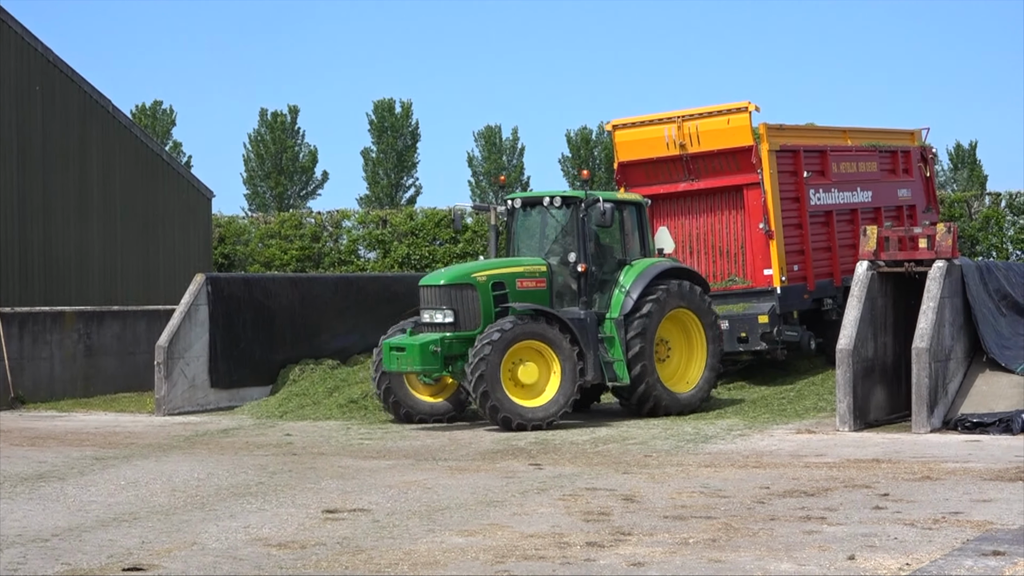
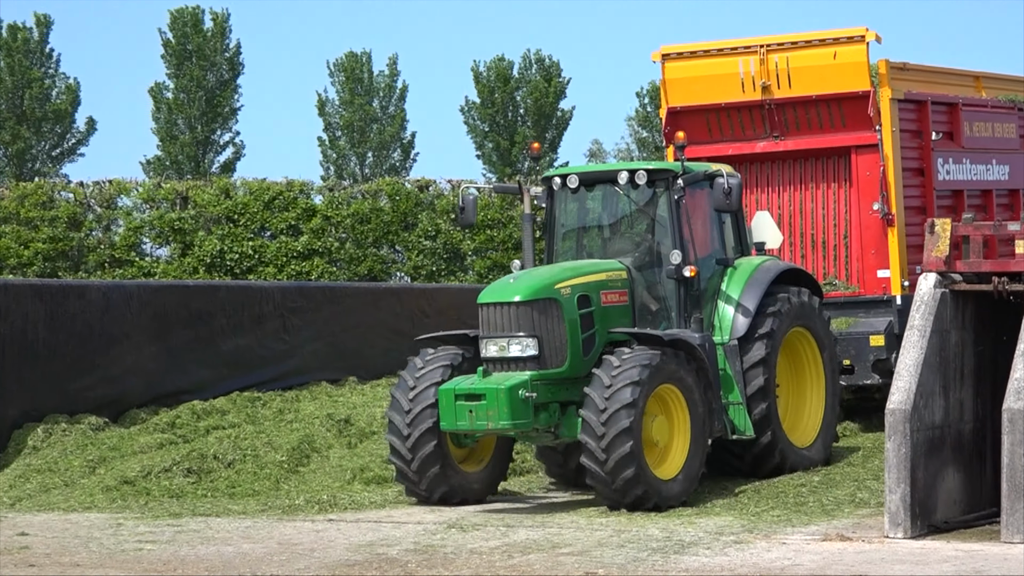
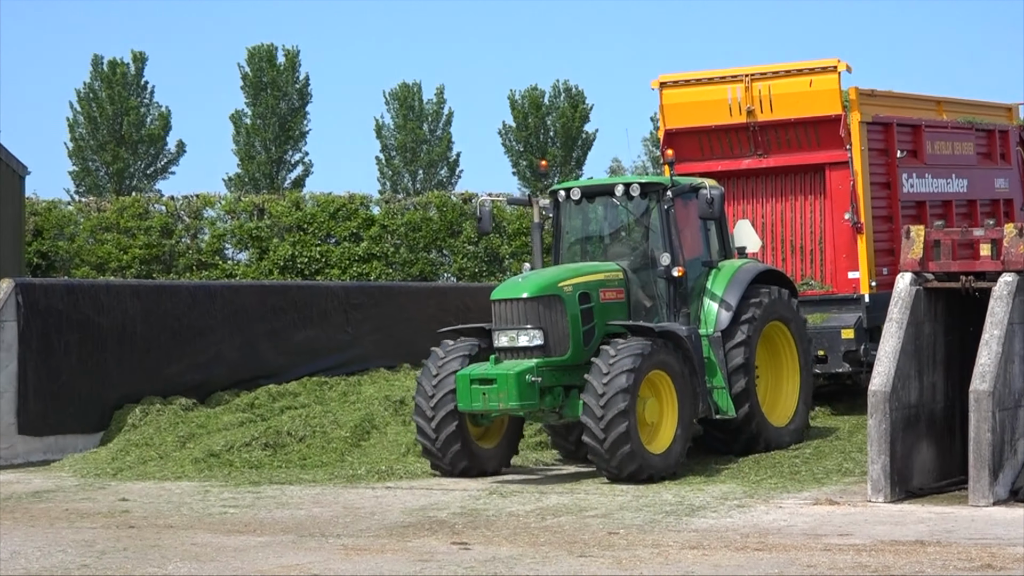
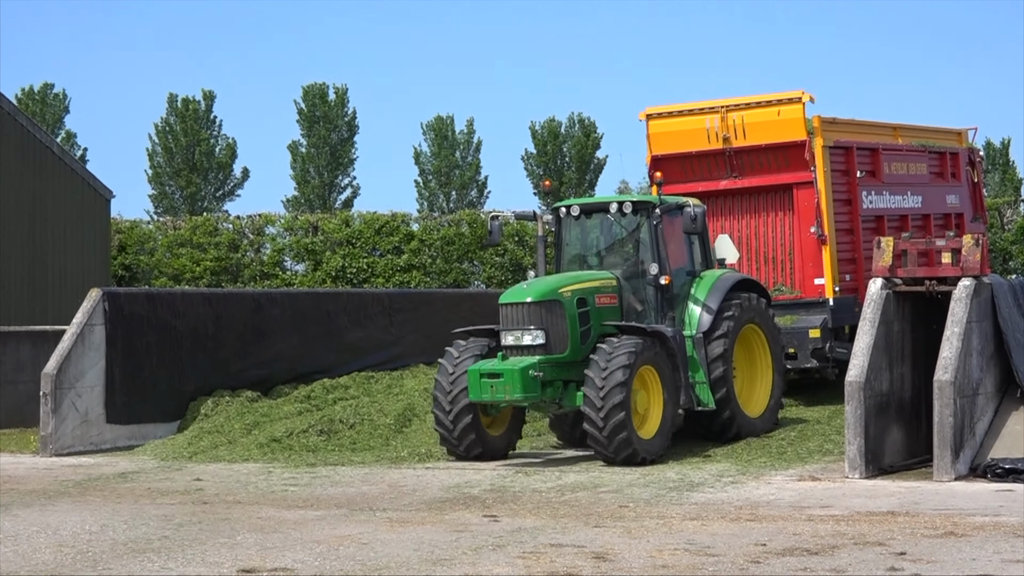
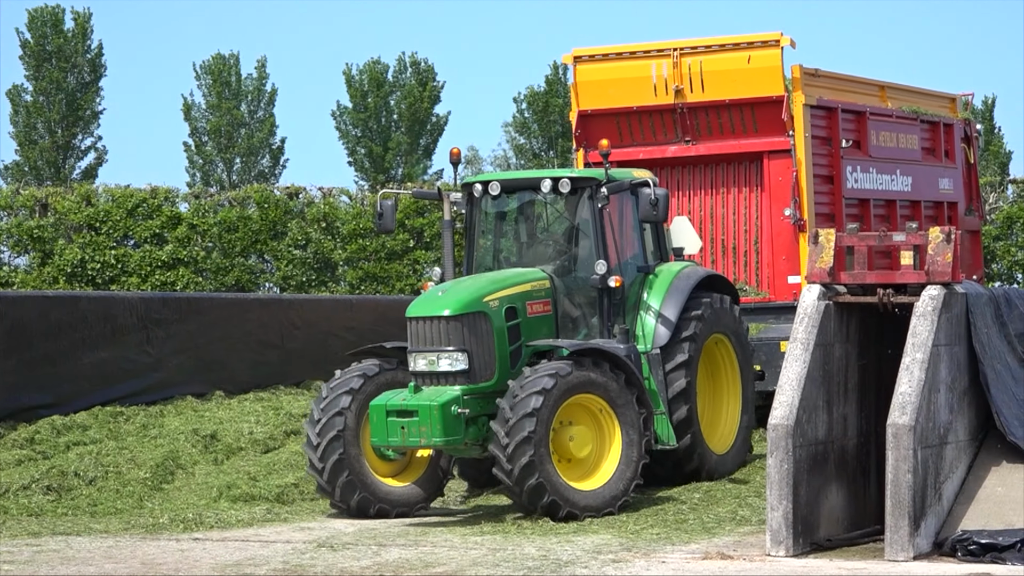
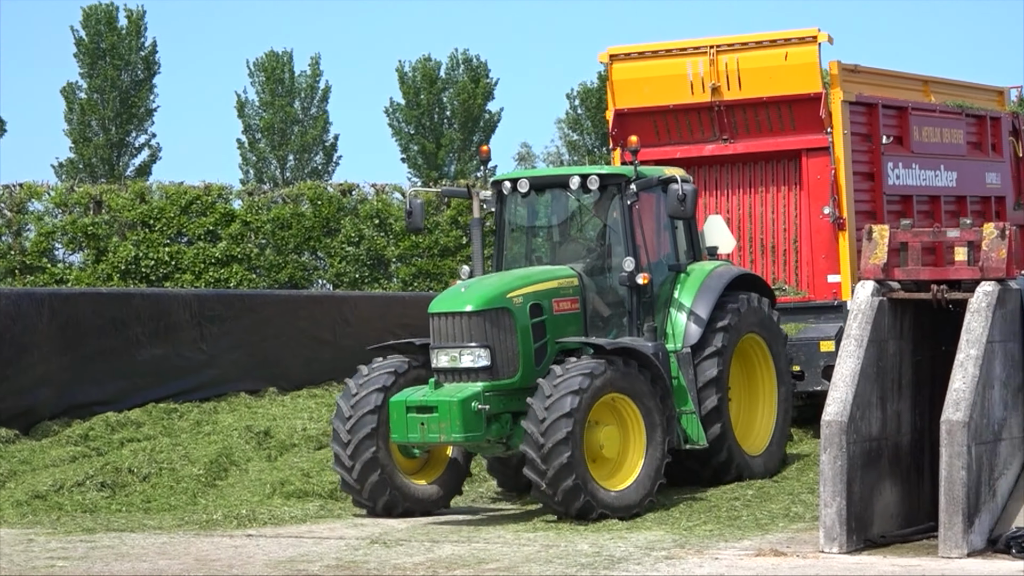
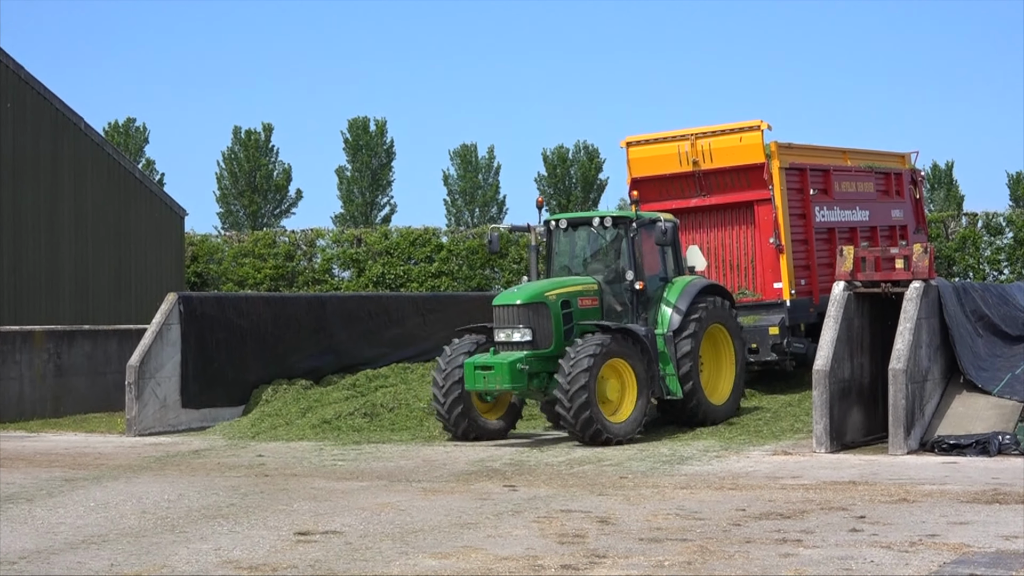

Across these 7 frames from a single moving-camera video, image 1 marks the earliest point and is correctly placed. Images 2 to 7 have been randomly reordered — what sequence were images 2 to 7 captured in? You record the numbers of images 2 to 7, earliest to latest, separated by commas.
7, 4, 3, 2, 6, 5
